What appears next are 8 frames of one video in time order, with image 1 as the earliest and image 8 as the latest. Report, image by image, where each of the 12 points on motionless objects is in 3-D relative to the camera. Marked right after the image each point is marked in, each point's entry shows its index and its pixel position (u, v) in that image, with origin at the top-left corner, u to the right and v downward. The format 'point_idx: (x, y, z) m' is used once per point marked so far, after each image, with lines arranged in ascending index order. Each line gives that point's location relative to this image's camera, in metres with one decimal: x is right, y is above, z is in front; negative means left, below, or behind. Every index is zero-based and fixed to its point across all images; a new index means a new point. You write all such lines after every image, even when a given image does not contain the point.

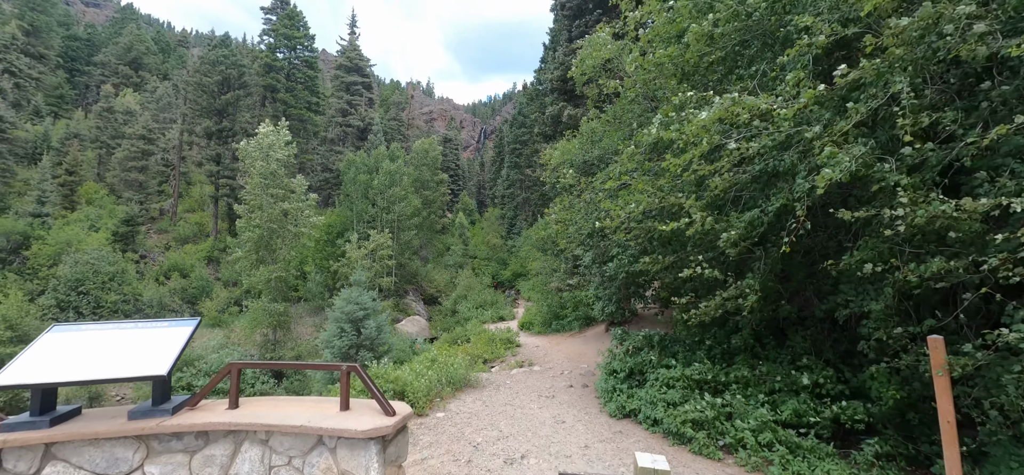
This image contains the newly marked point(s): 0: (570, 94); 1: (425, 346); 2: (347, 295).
0: (+1.9, +4.7, +16.1) m
1: (-3.4, -4.2, +18.6) m
2: (-5.3, -1.8, +15.3) m
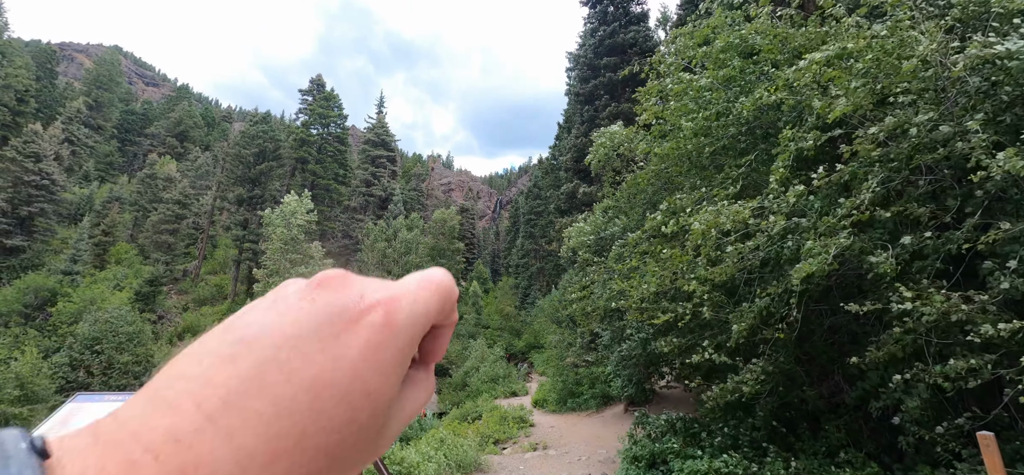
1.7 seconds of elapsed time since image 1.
0: (+2.5, +2.3, +16.5) m
1: (-2.9, -6.8, +17.8) m
2: (-4.9, -3.9, +15.0) m
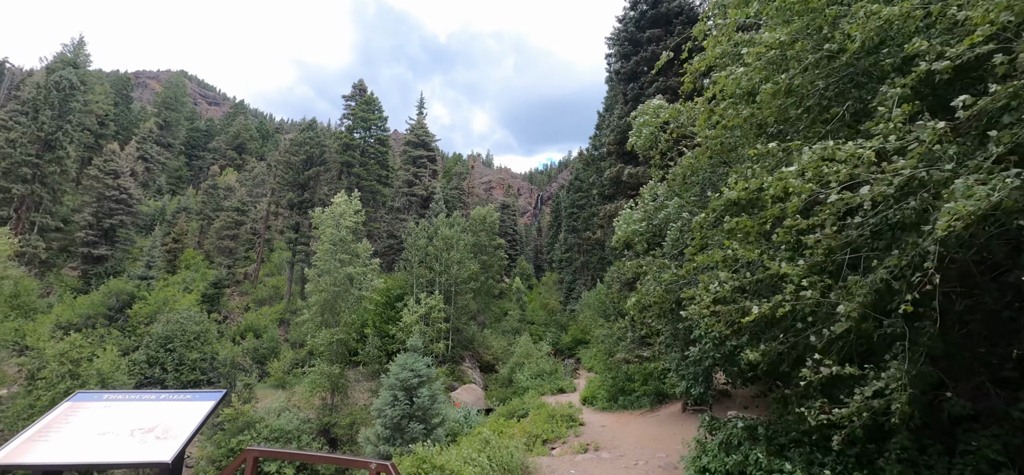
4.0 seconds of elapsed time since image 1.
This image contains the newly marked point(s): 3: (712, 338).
0: (+3.8, +2.7, +15.6) m
1: (-1.2, -6.6, +17.4) m
2: (-3.5, -3.7, +14.8) m
3: (+3.0, -1.5, +7.5) m
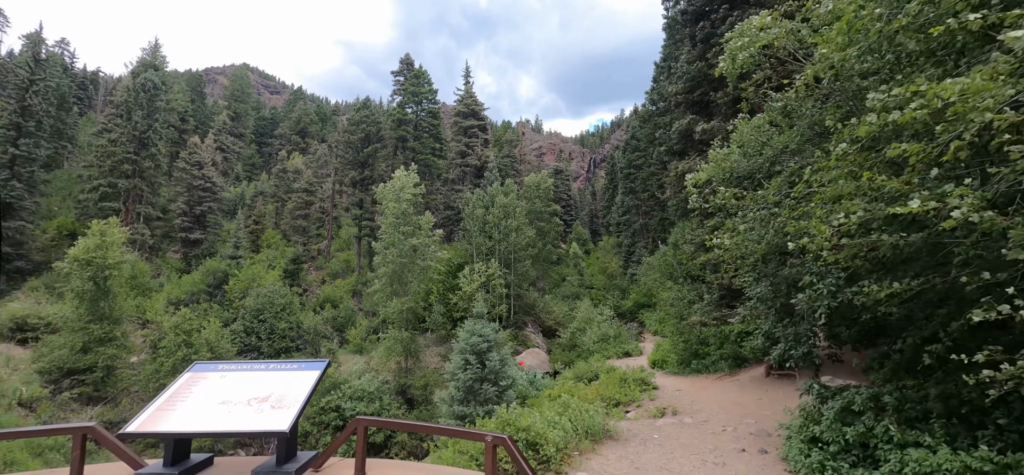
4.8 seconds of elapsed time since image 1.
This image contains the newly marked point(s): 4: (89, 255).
0: (+5.6, +3.9, +14.7) m
1: (+1.3, -5.3, +17.7) m
2: (-1.4, -2.8, +15.1) m
3: (+4.1, -0.9, +7.0) m
4: (-16.6, -1.0, +19.5) m
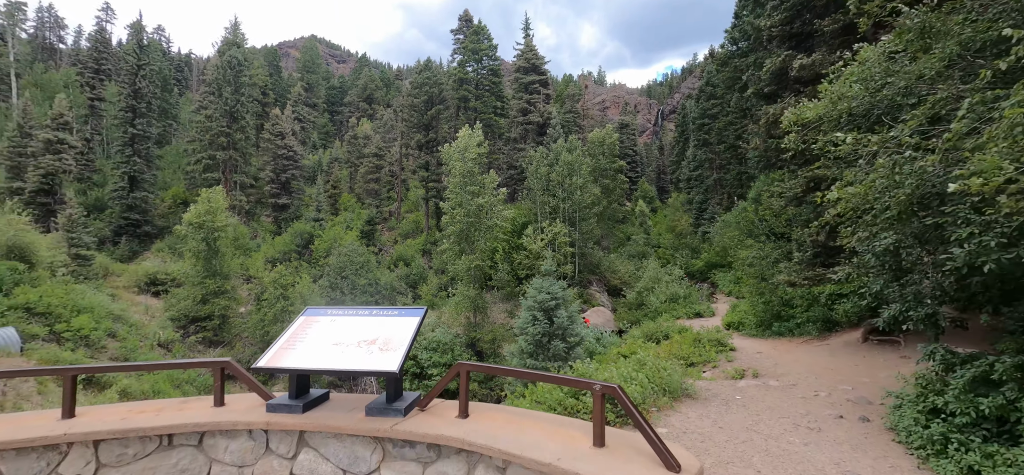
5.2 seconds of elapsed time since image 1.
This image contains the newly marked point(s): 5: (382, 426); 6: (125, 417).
0: (+7.5, +5.3, +13.5) m
1: (+3.8, -3.8, +17.9) m
2: (+0.8, -1.5, +15.5) m
3: (+5.1, -0.2, +6.6) m
4: (-13.9, +0.6, +21.6) m
5: (-0.9, -1.4, +3.5) m
6: (-2.9, -1.4, +3.7) m
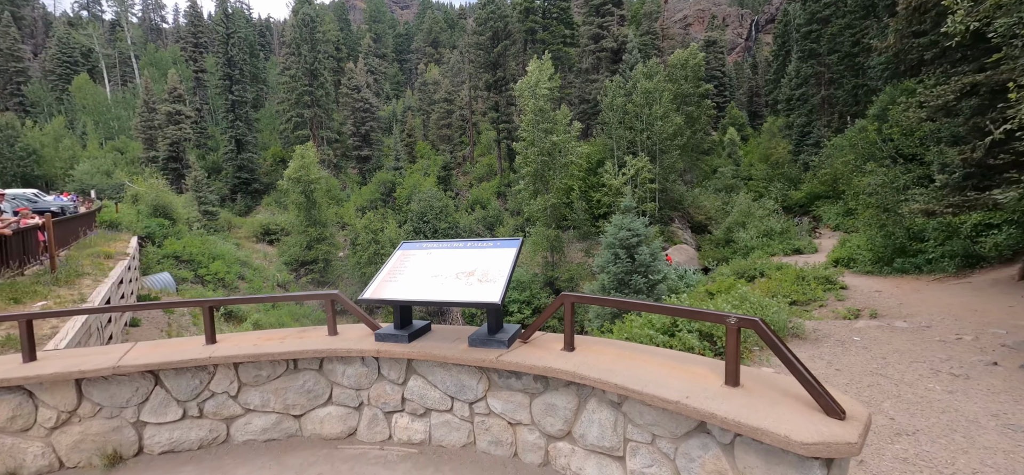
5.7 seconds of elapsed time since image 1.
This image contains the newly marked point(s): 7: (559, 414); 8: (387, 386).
0: (+9.4, +7.1, +11.3) m
1: (+6.7, -1.4, +17.2) m
2: (+3.3, +0.5, +15.1) m
3: (+6.2, +0.8, +5.5) m
4: (-10.3, +3.1, +23.1) m
5: (-0.2, -0.9, +3.5) m
6: (-2.1, -0.9, +4.0) m
7: (+0.3, -1.2, +3.4) m
8: (-1.0, -1.2, +4.0) m
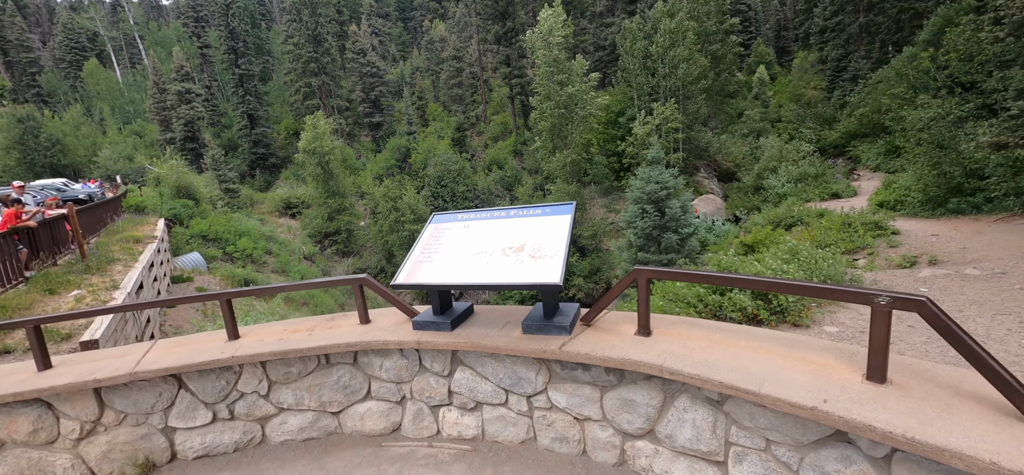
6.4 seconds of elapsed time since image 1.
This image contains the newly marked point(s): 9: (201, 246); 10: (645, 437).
0: (+9.6, +8.4, +9.8) m
1: (+7.6, +0.3, +16.4) m
2: (+4.0, +1.8, +14.3) m
3: (+6.6, +1.5, +4.6) m
4: (-9.5, +4.3, +22.5) m
5: (+0.2, -0.7, +3.1) m
6: (-1.7, -0.7, +3.6) m
7: (+0.8, -1.0, +2.9) m
8: (-0.6, -1.0, +3.5) m
9: (-10.5, -0.3, +16.2) m
10: (+0.8, -1.2, +2.9) m
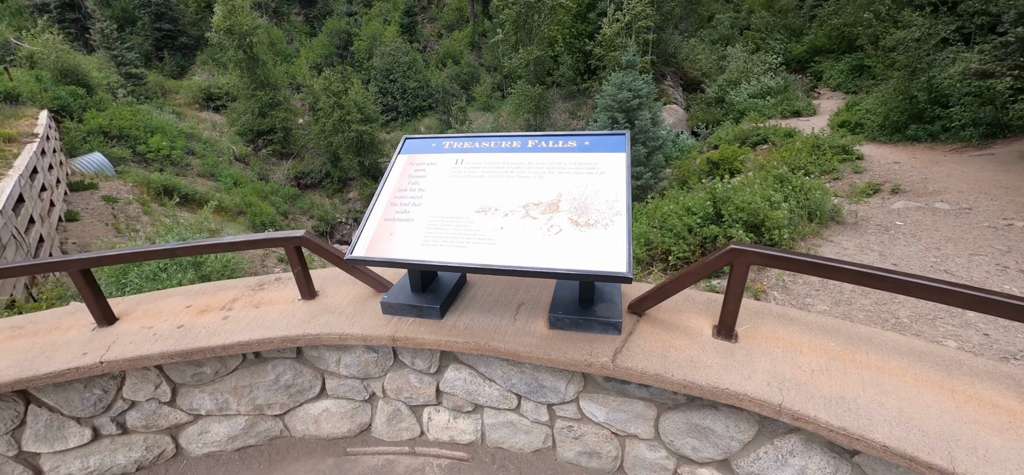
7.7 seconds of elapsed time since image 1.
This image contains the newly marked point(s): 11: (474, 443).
0: (+9.3, +9.6, +7.8) m
1: (+6.3, +3.1, +15.7) m
2: (+3.0, +4.2, +12.9) m
3: (+6.6, +1.8, +3.9) m
4: (-11.1, +8.4, +19.1) m
5: (+0.4, -0.5, +2.1) m
6: (-1.6, -0.4, +2.5) m
7: (+0.9, -0.9, +2.1) m
8: (-0.5, -0.7, +2.6) m
9: (-11.7, +2.6, +13.8) m
10: (+0.9, -1.0, +2.2) m
11: (-0.2, -1.2, +2.7) m
